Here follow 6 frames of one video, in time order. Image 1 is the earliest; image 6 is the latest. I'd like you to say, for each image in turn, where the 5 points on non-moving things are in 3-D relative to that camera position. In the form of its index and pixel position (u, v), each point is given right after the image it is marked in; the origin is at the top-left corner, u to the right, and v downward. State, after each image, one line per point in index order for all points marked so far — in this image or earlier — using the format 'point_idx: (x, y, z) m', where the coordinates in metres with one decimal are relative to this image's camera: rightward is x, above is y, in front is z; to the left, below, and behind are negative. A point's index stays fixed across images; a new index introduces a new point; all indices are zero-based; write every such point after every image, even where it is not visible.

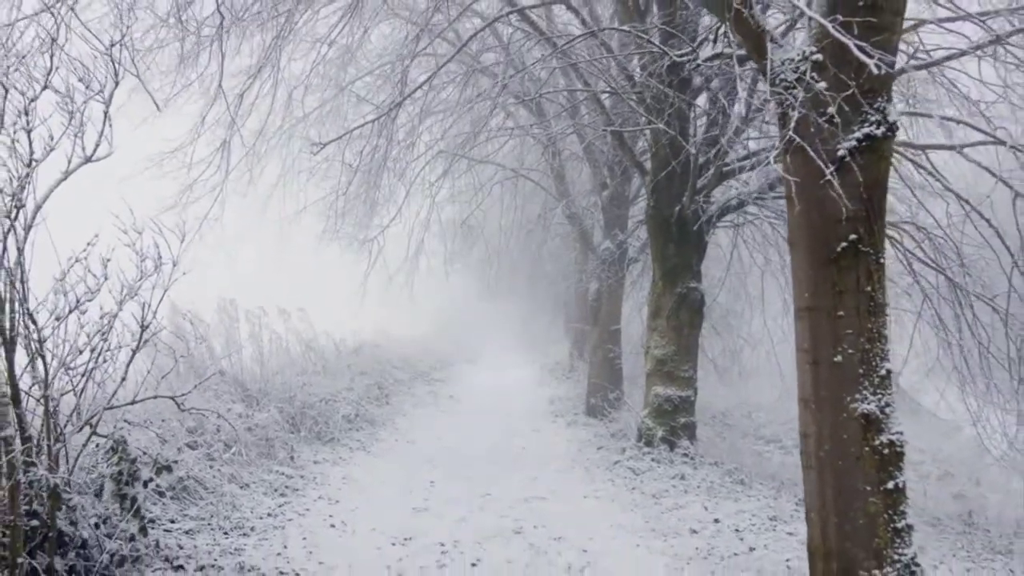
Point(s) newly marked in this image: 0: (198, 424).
0: (-2.9, -1.2, +6.2) m
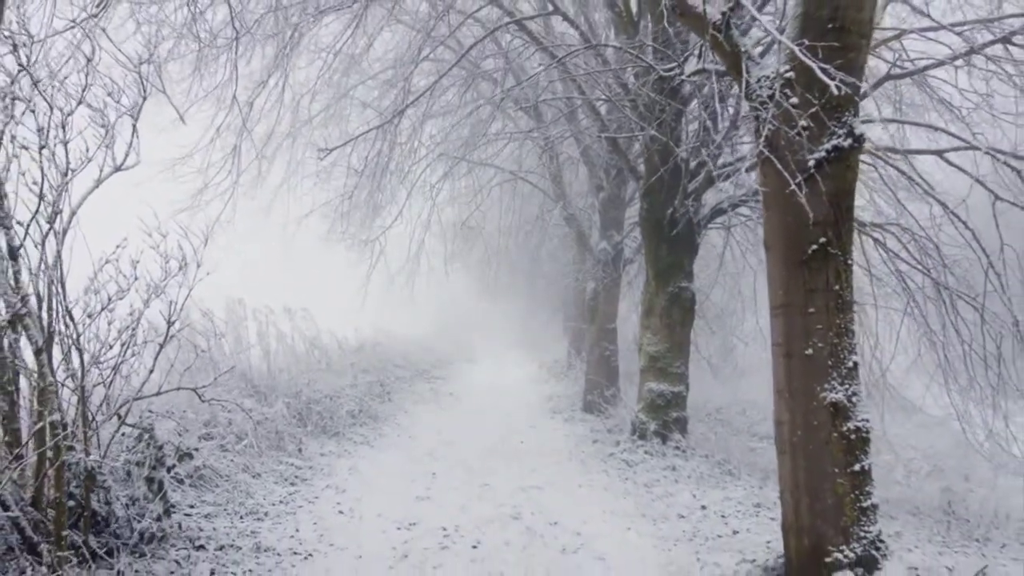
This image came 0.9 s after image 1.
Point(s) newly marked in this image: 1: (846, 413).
0: (-2.9, -1.2, +6.5) m
1: (+1.9, -0.7, +3.8) m
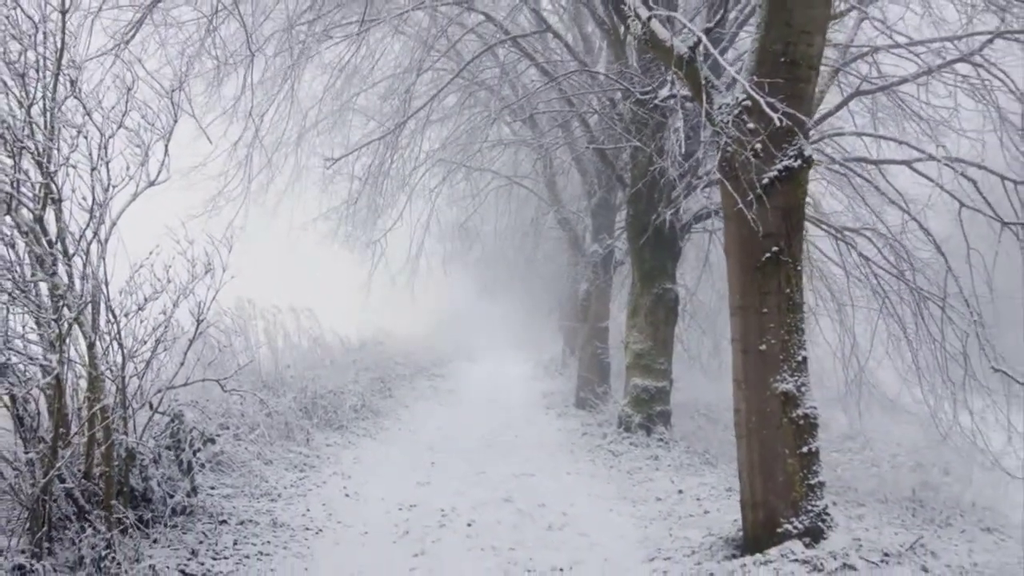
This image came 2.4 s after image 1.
0: (-3.0, -1.2, +7.0) m
1: (+1.8, -0.7, +4.3) m
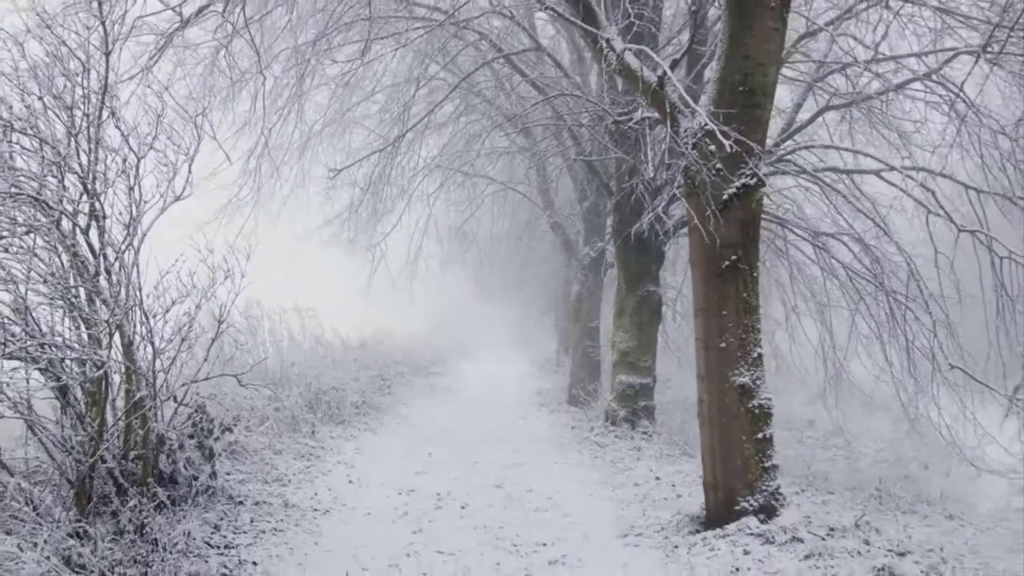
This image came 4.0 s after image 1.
0: (-3.0, -1.3, +7.5) m
1: (+1.7, -0.8, +4.9) m
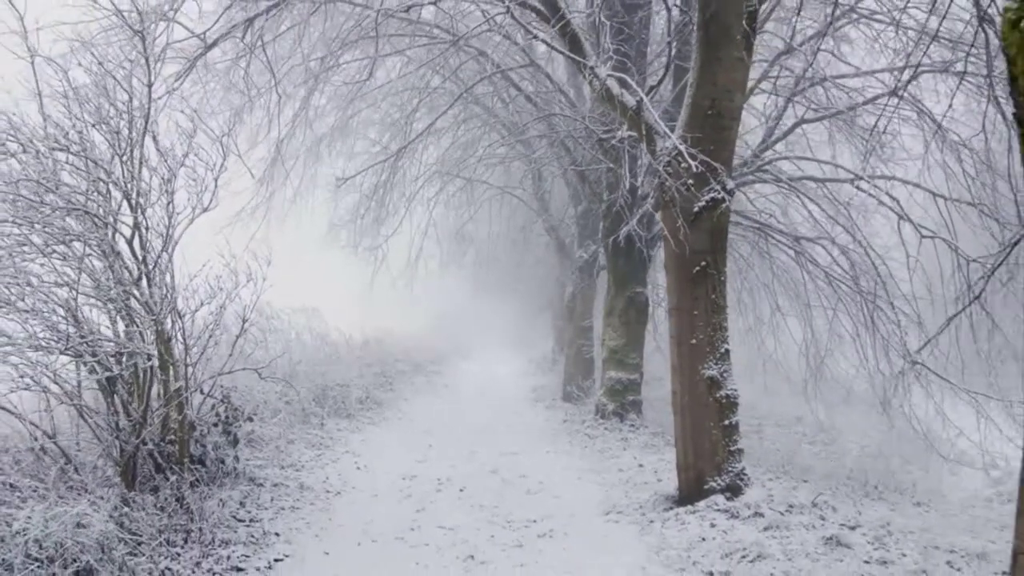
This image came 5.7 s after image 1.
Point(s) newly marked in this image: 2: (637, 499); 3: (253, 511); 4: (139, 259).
0: (-3.1, -1.3, +8.1) m
1: (+1.7, -0.8, +5.5) m
2: (+1.1, -1.9, +6.1) m
3: (-2.1, -1.8, +5.5) m
4: (-2.8, +0.2, +5.0) m
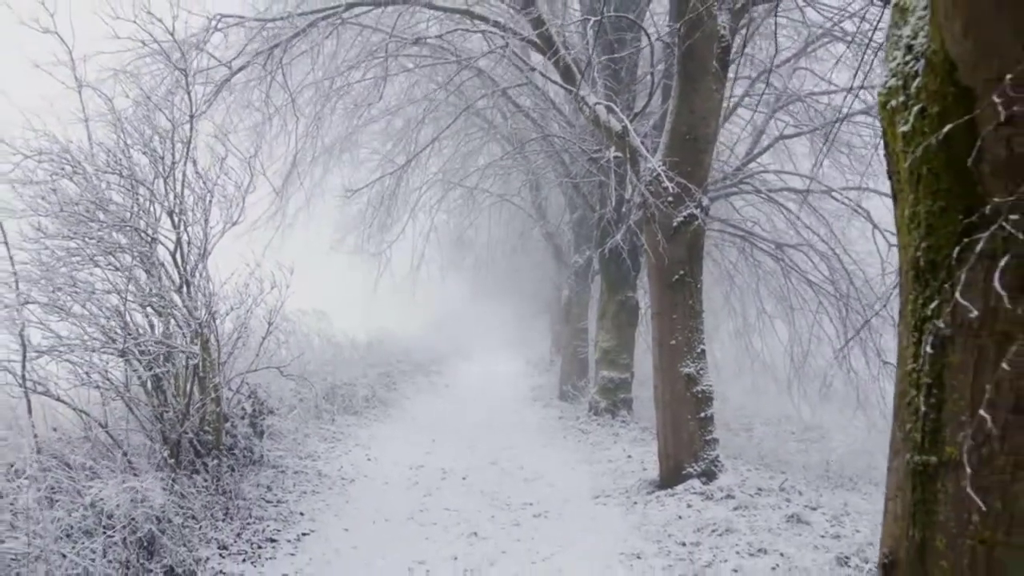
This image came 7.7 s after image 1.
0: (-3.1, -1.4, +8.7) m
1: (+1.7, -0.8, +6.1) m
2: (+1.1, -2.0, +6.7) m
3: (-2.1, -1.9, +6.2) m
4: (-2.8, +0.2, +5.6) m
